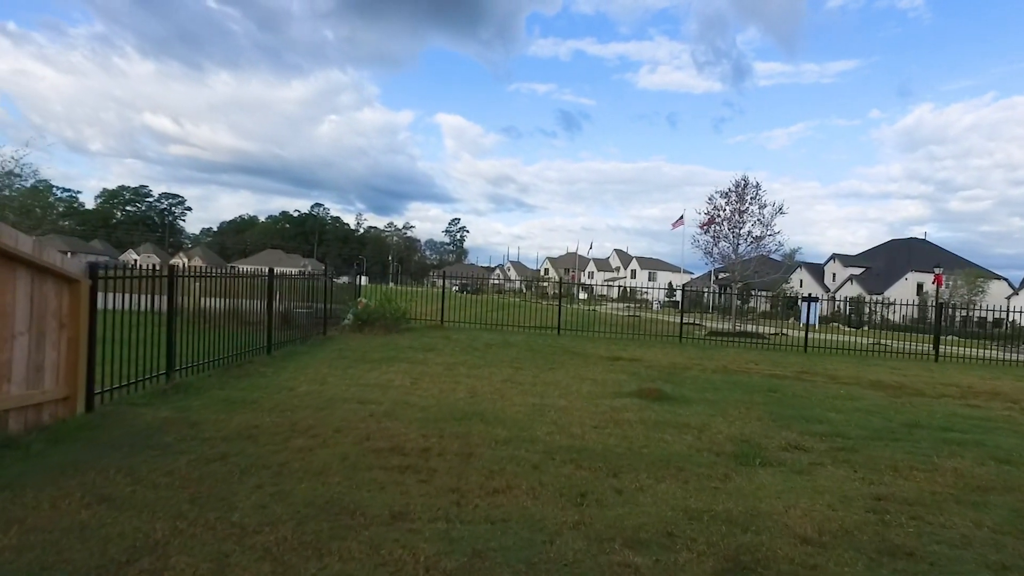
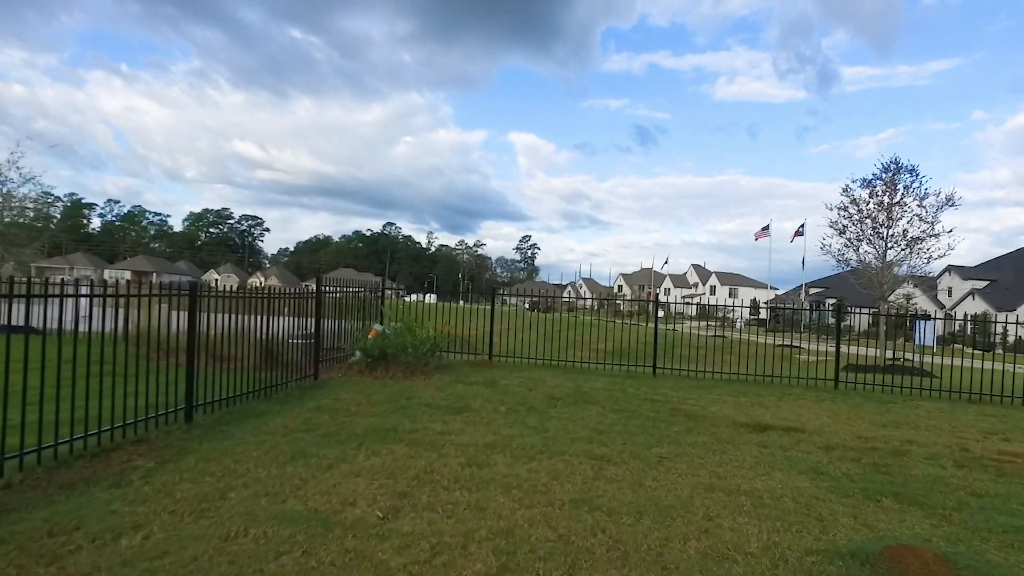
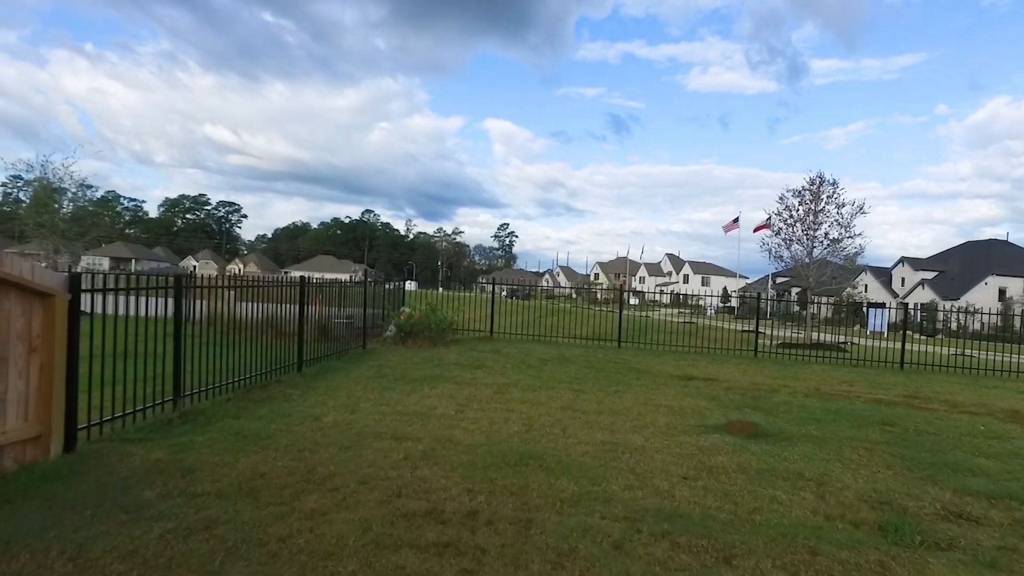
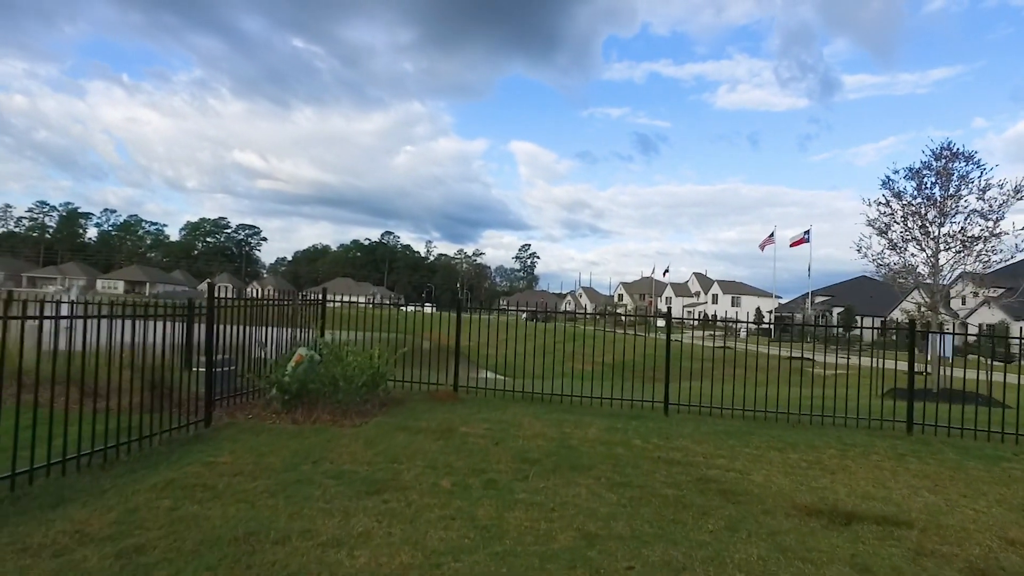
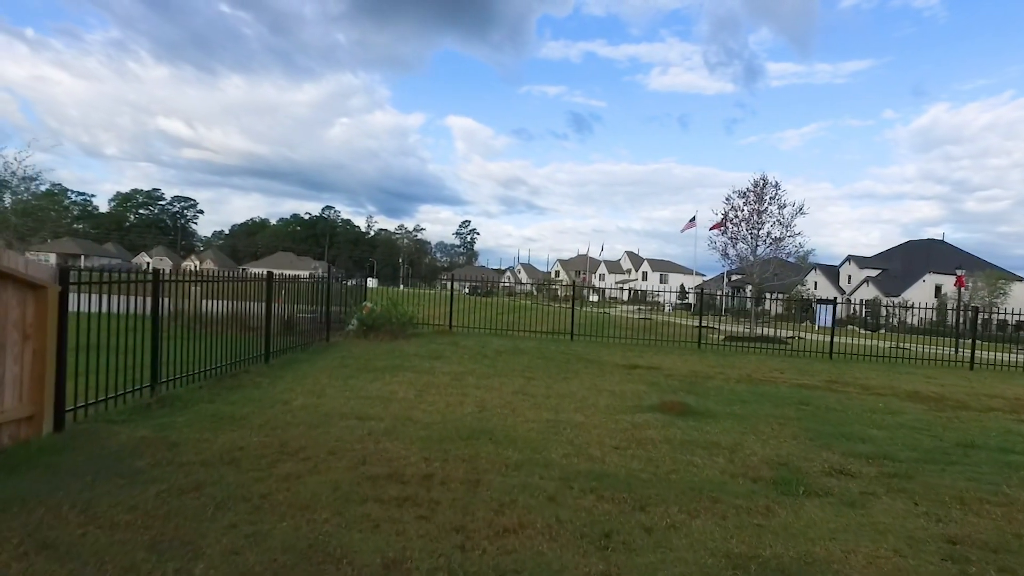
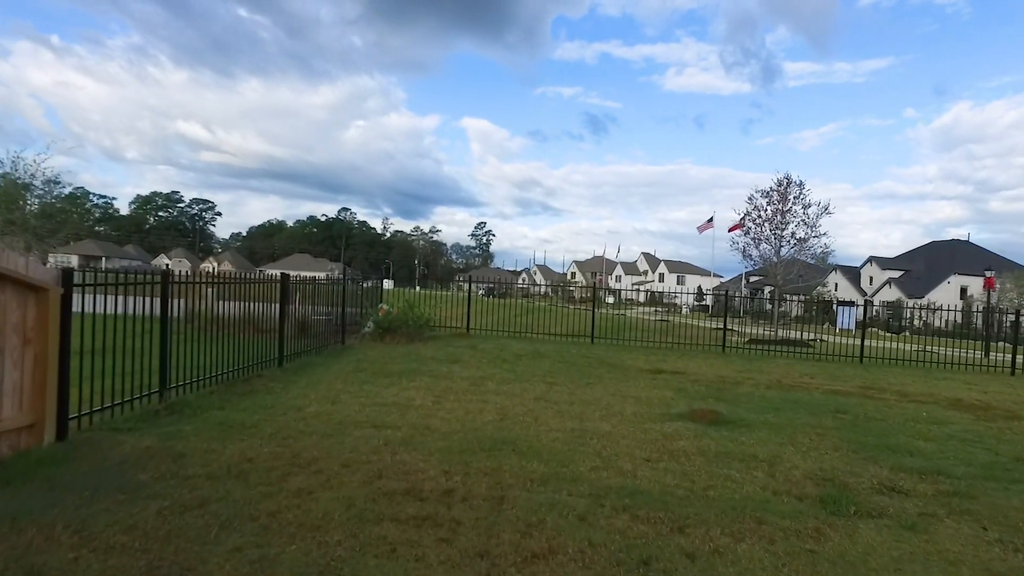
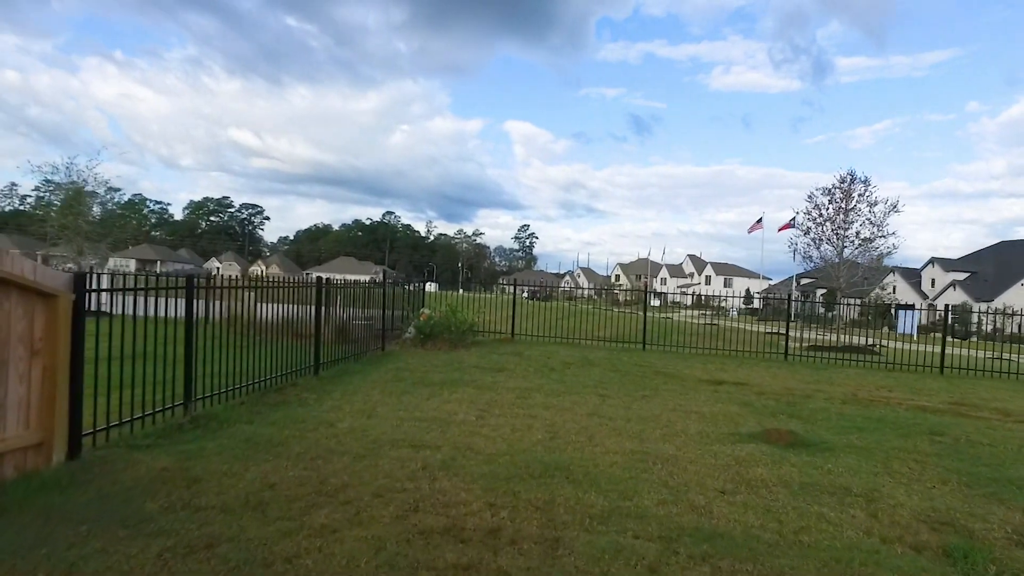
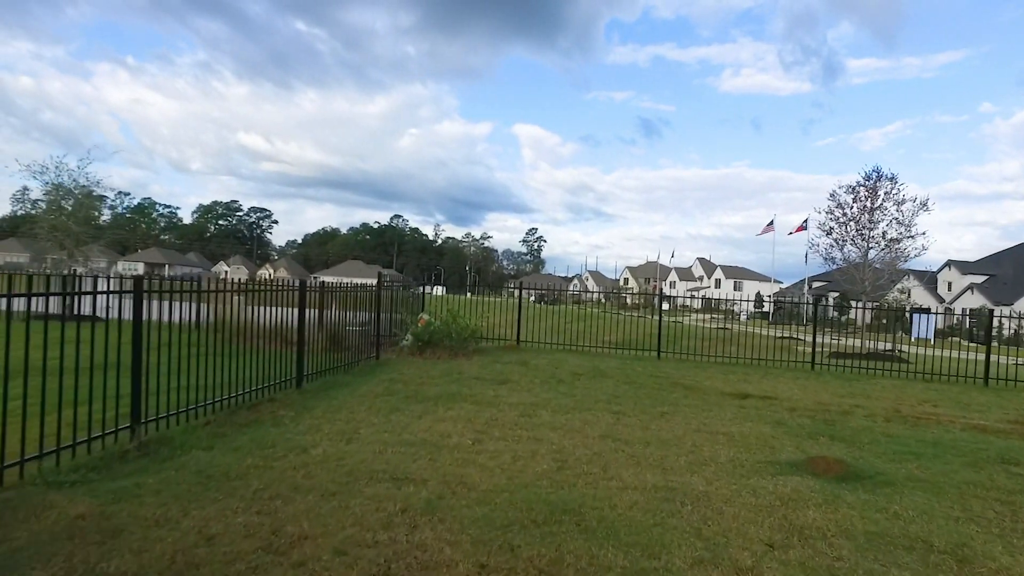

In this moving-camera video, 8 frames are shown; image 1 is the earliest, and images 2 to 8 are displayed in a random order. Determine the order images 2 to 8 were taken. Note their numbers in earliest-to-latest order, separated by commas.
5, 6, 3, 7, 8, 2, 4
